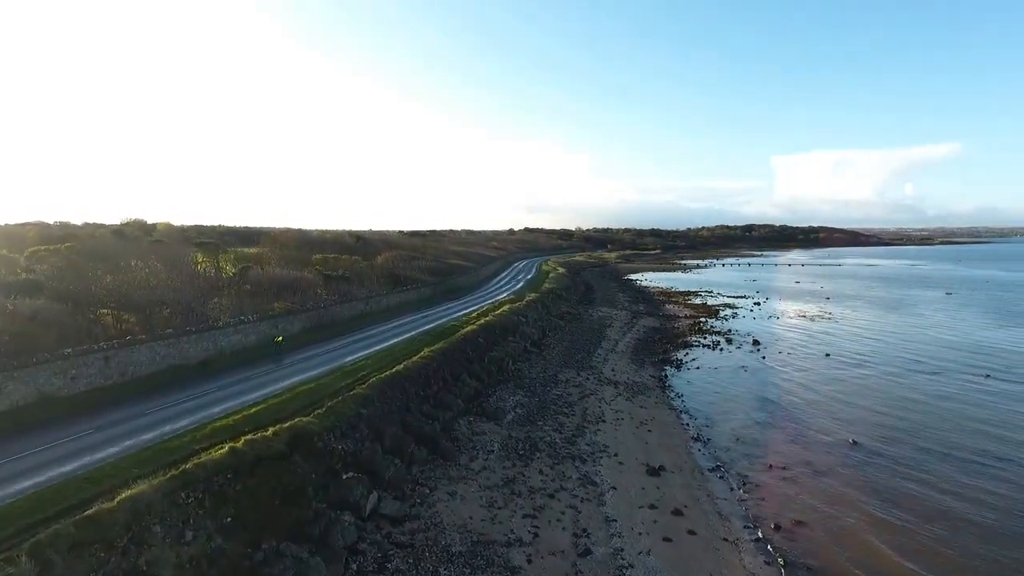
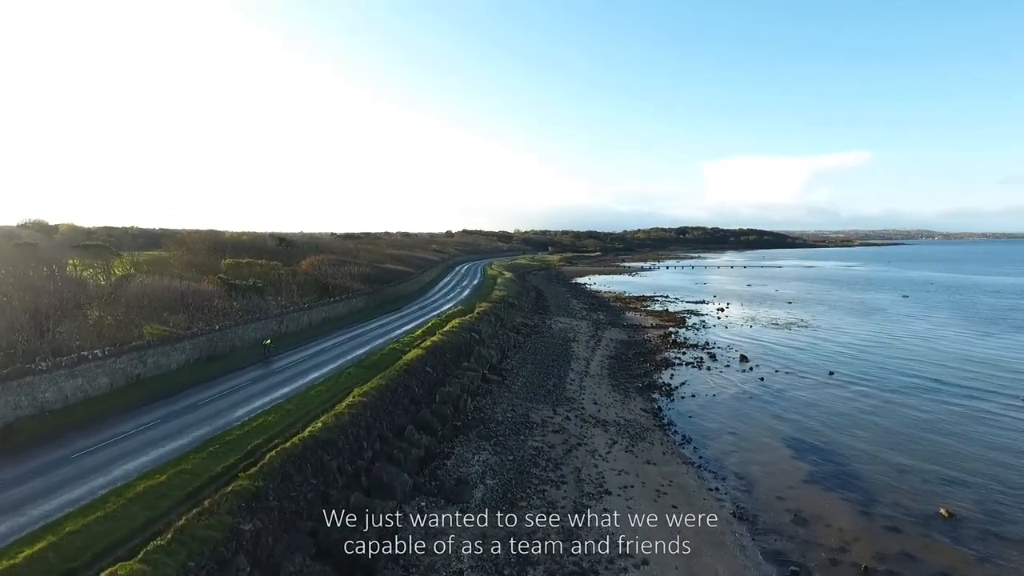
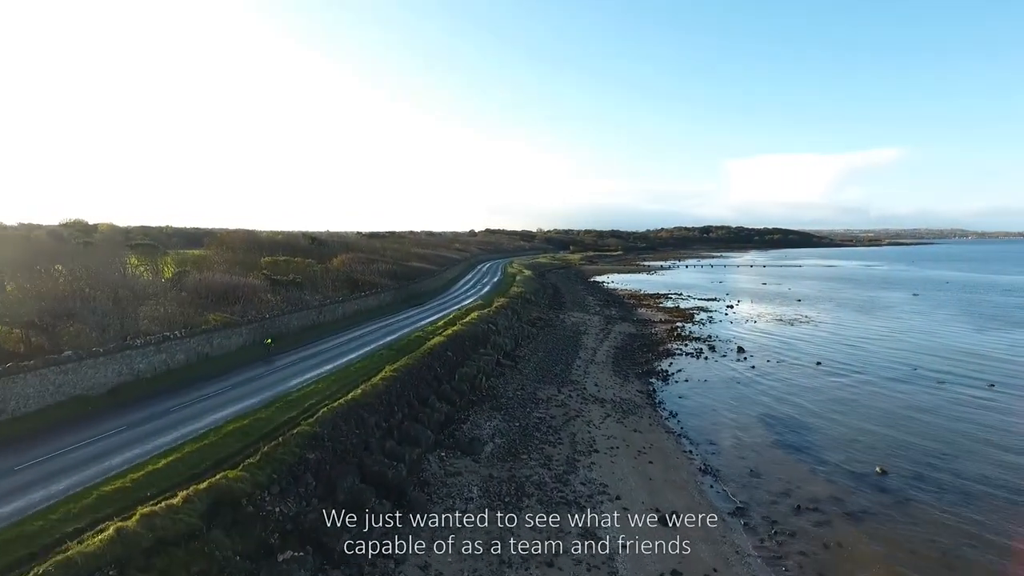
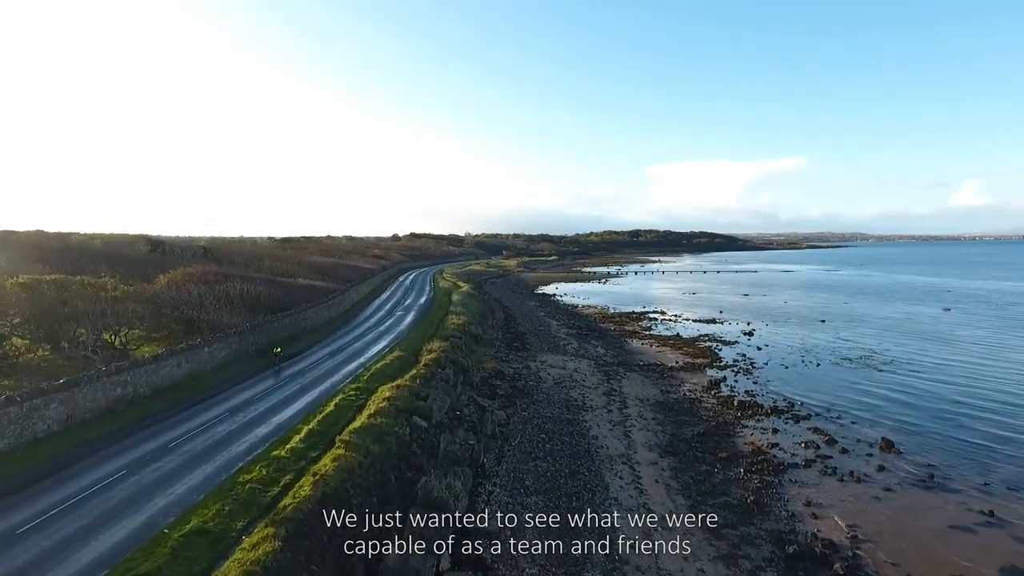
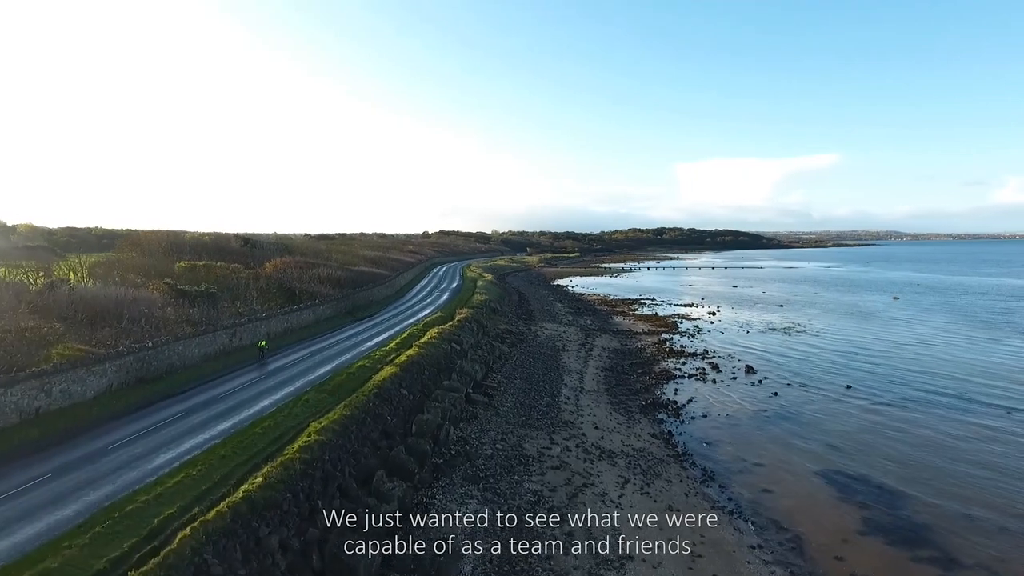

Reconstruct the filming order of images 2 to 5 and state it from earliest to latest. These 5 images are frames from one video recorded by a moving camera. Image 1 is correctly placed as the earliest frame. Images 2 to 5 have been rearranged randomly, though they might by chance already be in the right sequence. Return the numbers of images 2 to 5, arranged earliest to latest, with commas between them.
3, 2, 5, 4
